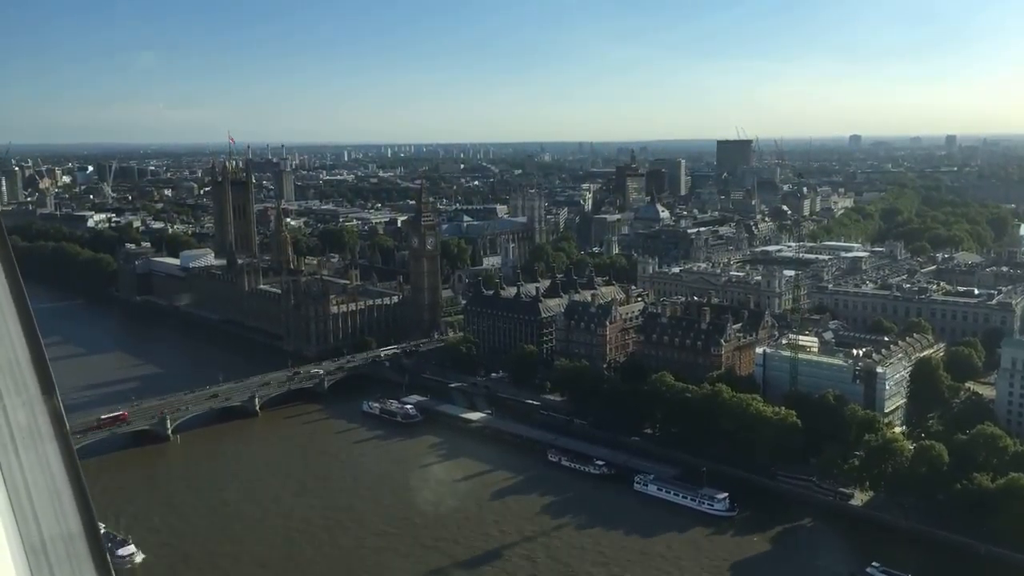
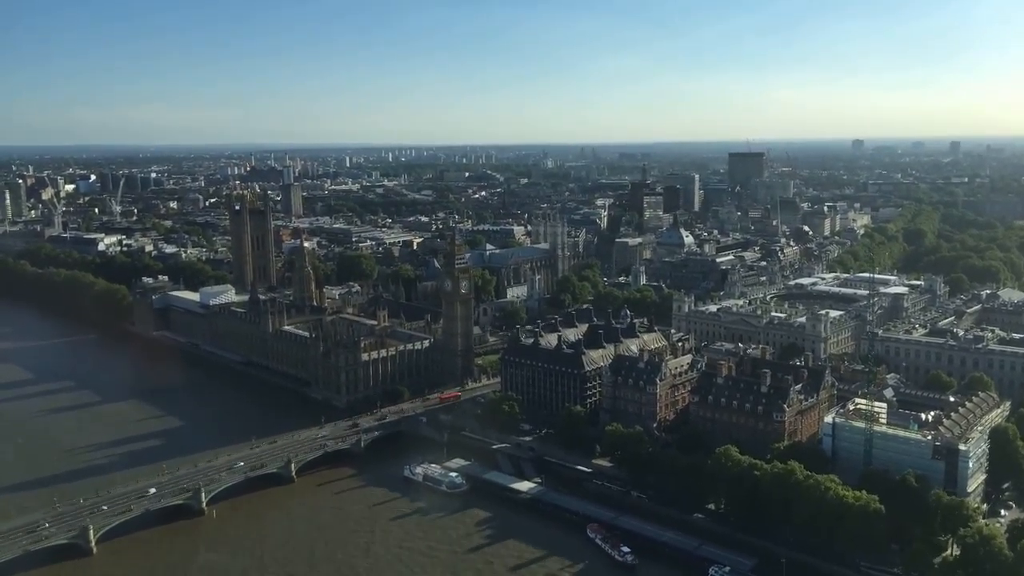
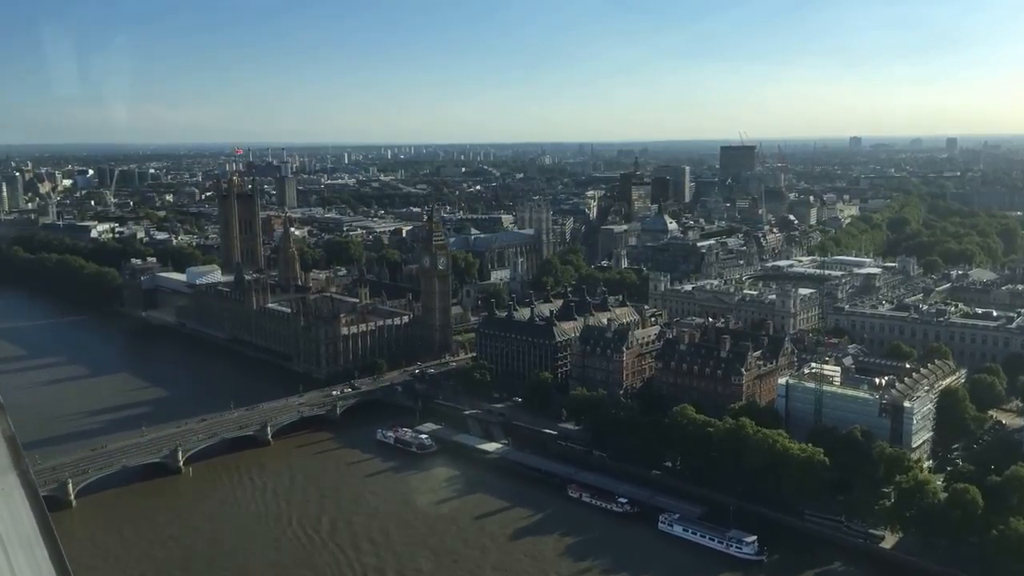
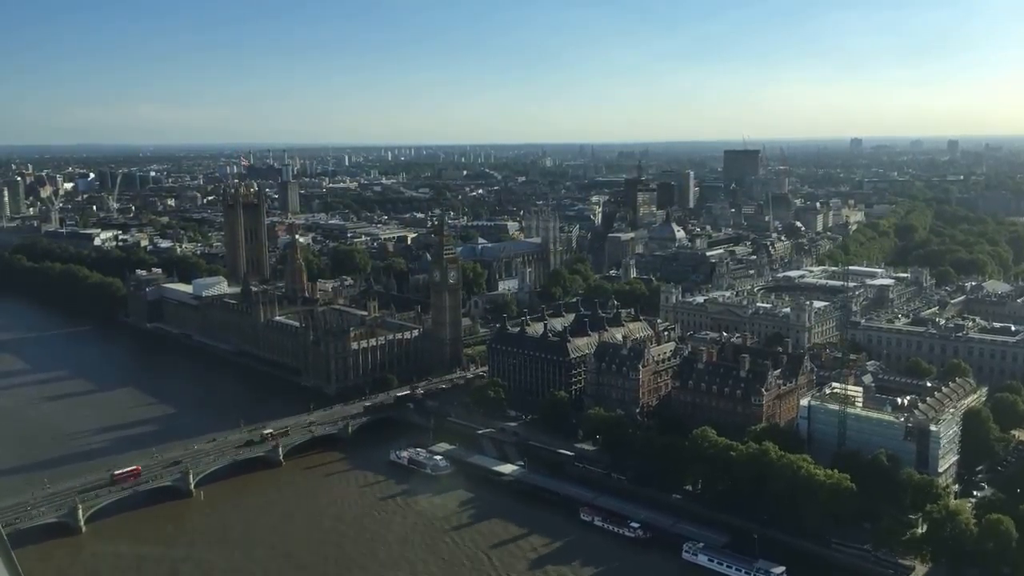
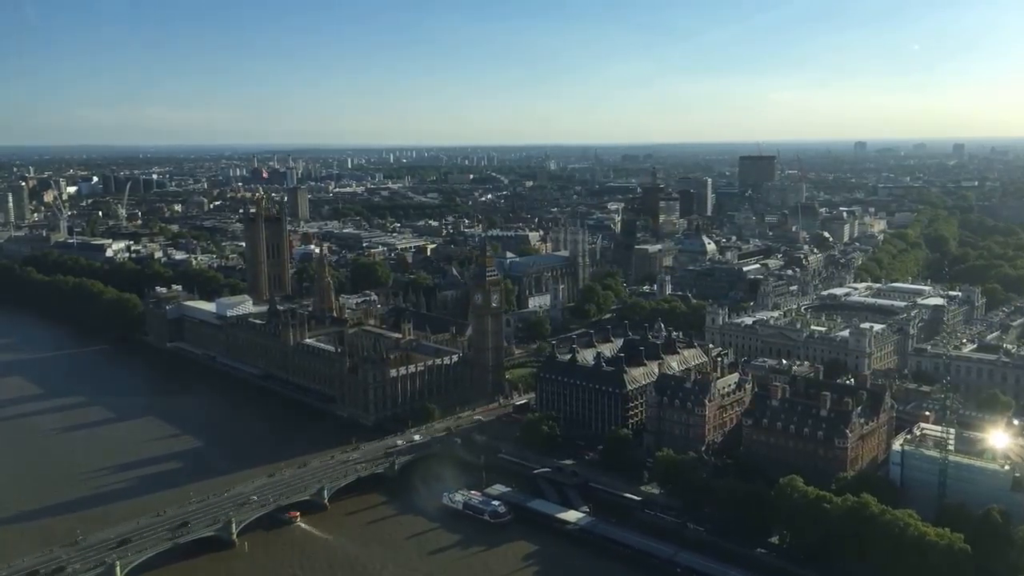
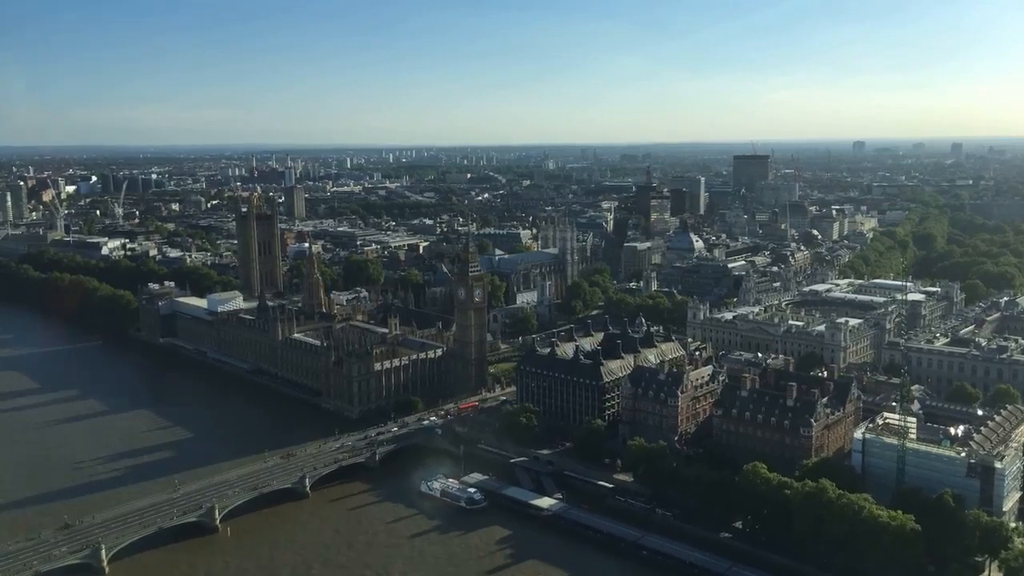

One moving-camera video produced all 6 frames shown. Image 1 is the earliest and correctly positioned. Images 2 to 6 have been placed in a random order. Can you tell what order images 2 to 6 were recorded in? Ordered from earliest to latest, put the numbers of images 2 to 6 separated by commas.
3, 4, 2, 6, 5
